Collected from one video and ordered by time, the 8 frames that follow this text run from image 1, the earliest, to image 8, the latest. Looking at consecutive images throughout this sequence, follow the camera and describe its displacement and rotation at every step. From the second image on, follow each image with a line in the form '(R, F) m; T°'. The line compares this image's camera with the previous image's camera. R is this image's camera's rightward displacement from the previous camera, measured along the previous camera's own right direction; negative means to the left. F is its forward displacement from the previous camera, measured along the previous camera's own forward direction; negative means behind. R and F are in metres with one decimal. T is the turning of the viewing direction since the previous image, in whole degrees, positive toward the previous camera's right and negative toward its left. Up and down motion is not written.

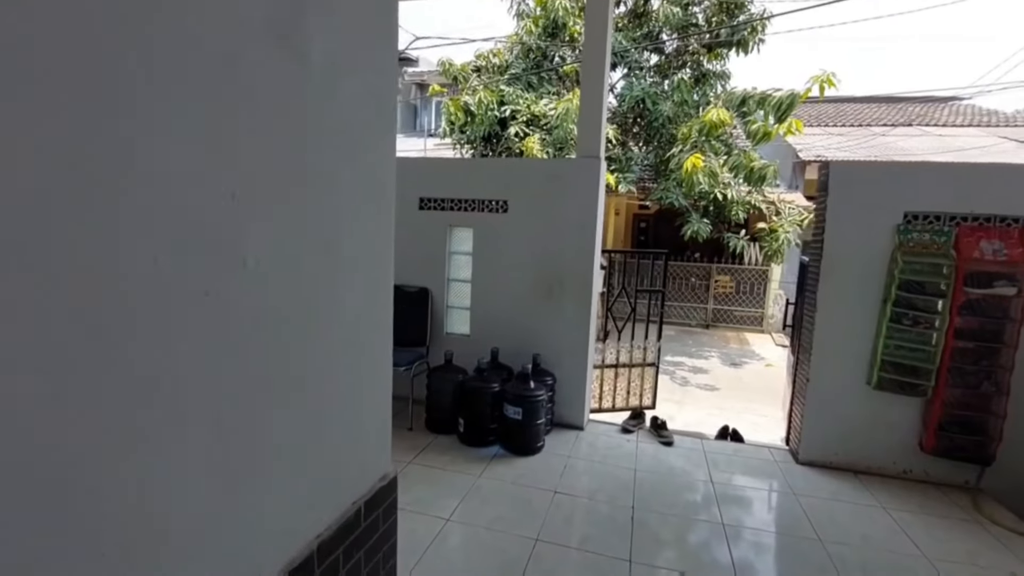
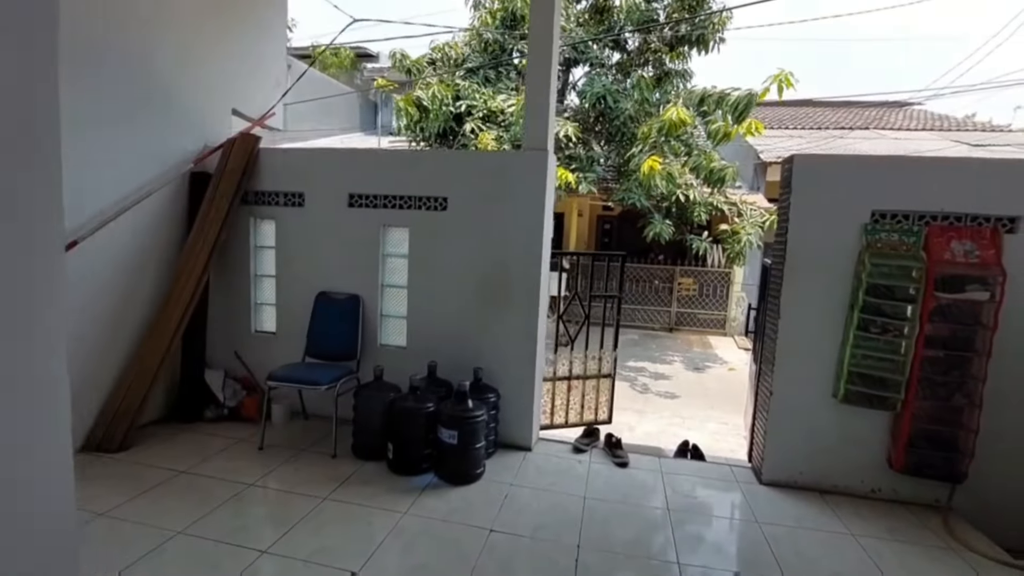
(+0.2, +0.3) m; +3°
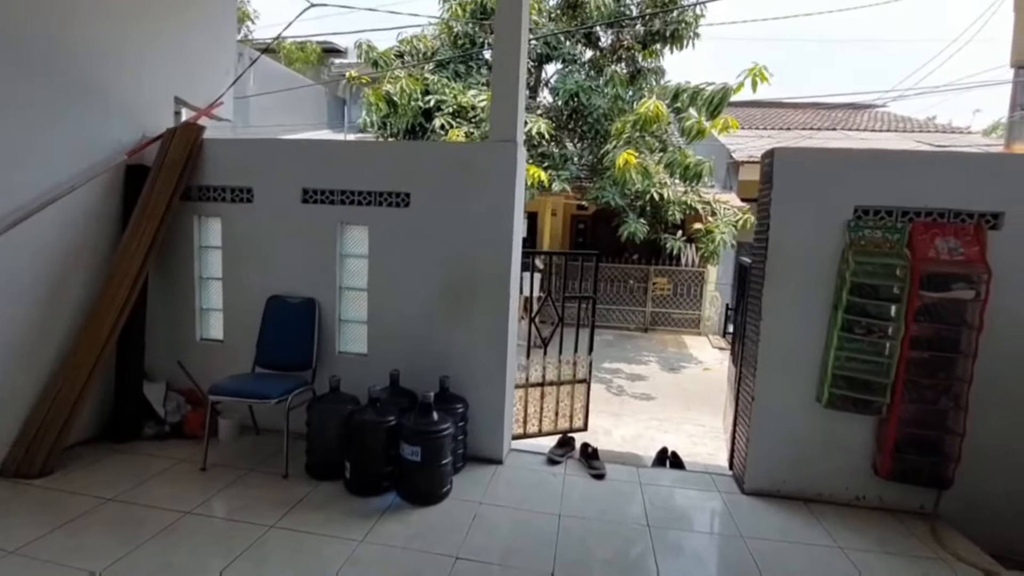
(0.0, +0.2) m; +3°
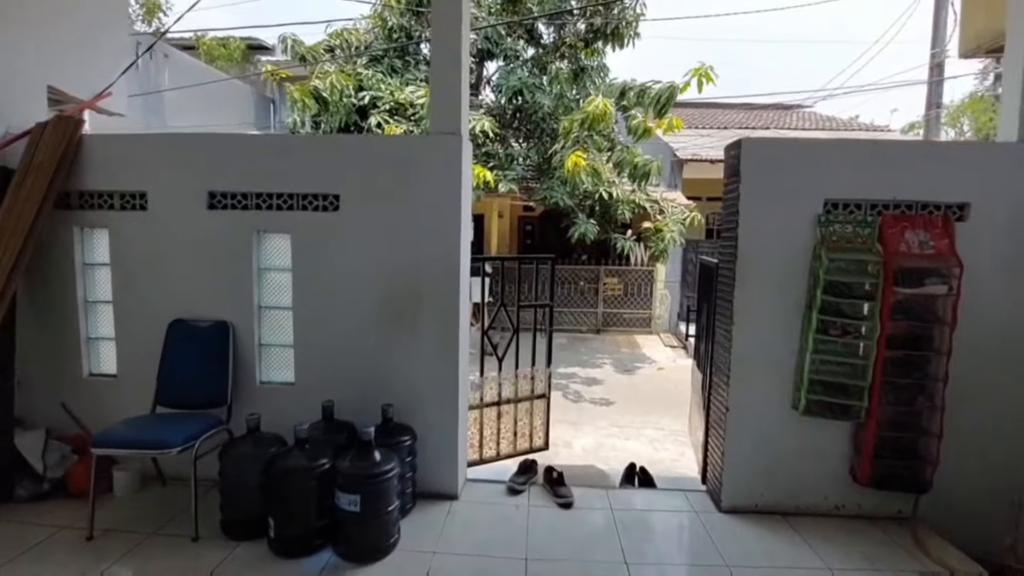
(0.0, +0.3) m; +6°
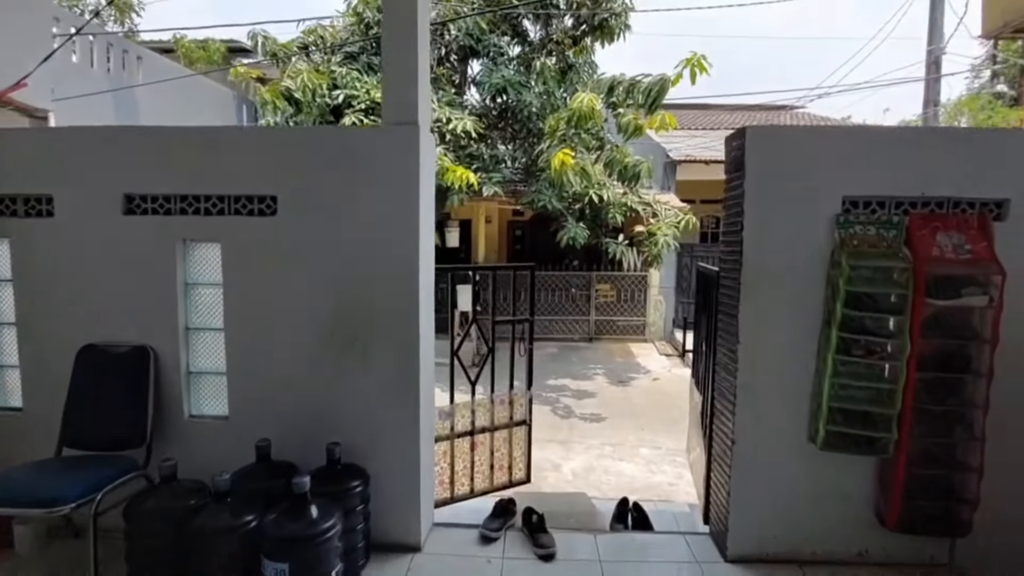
(+0.1, +0.4) m; +1°
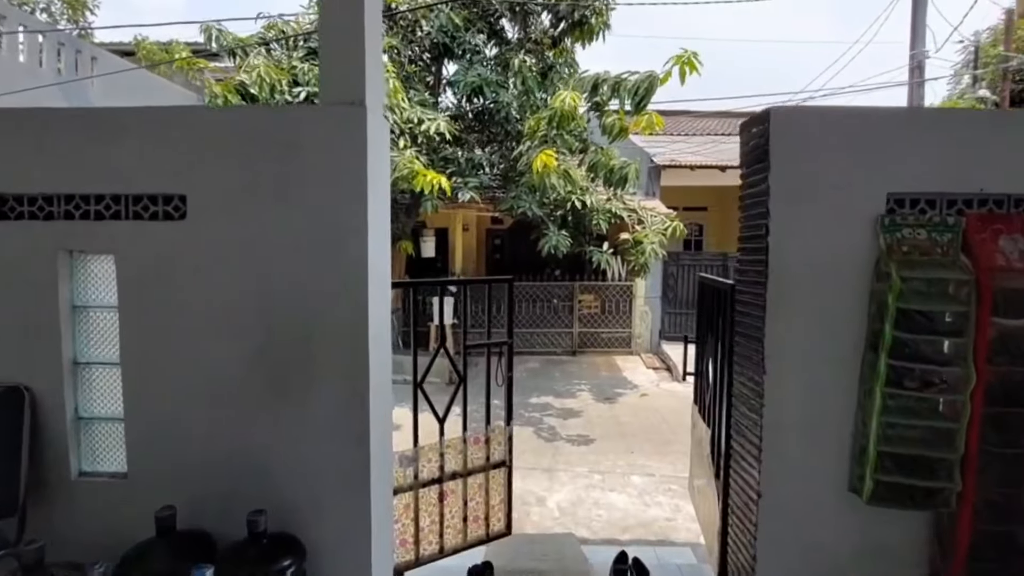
(0.0, +0.4) m; +2°
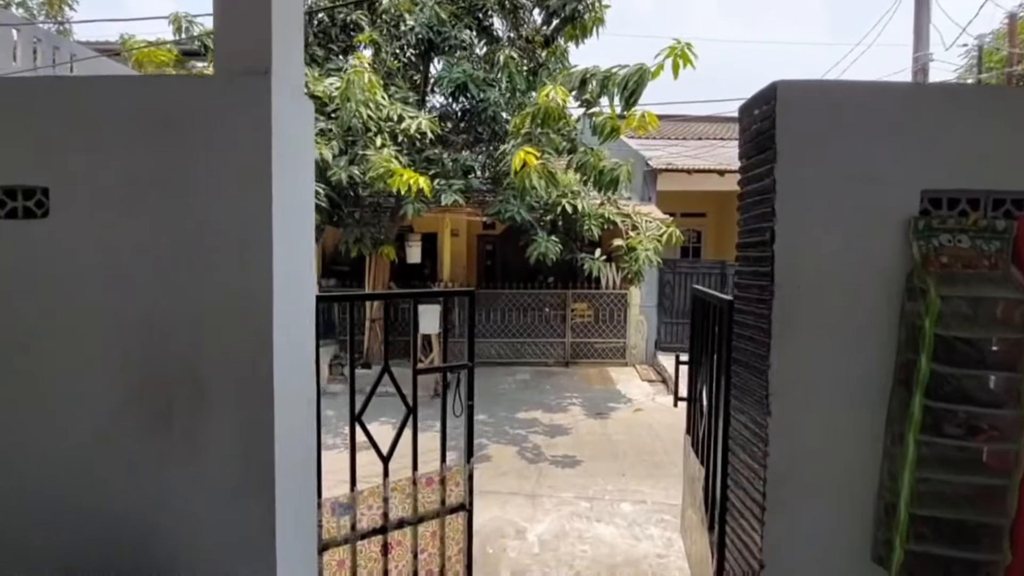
(+0.2, +0.3) m; 0°
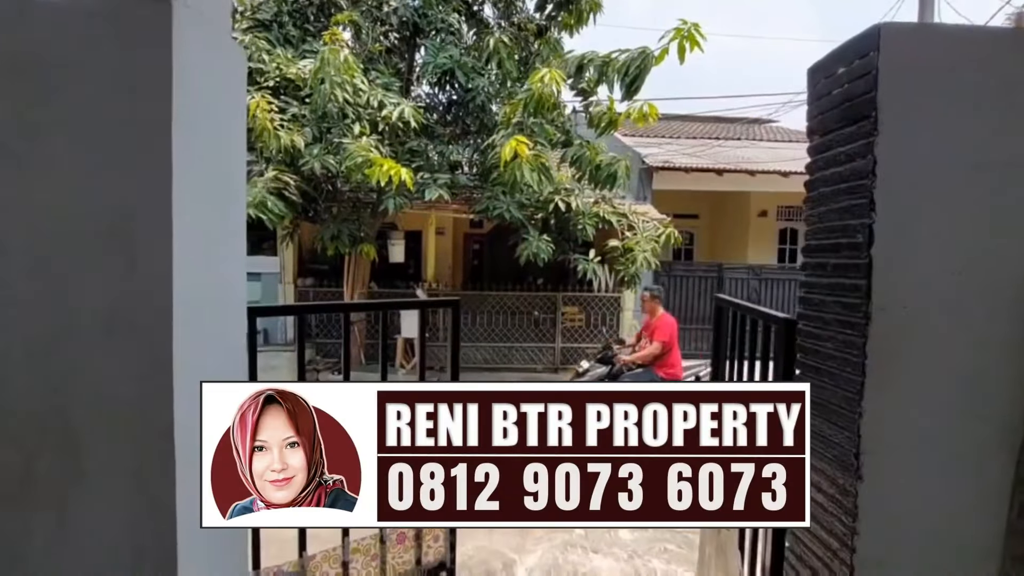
(0.0, +0.4) m; +2°
